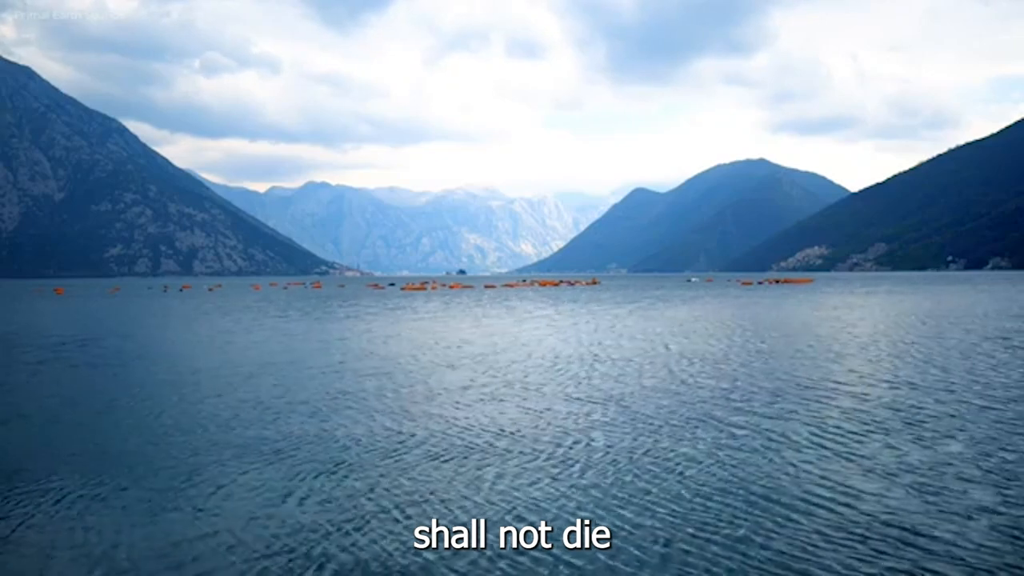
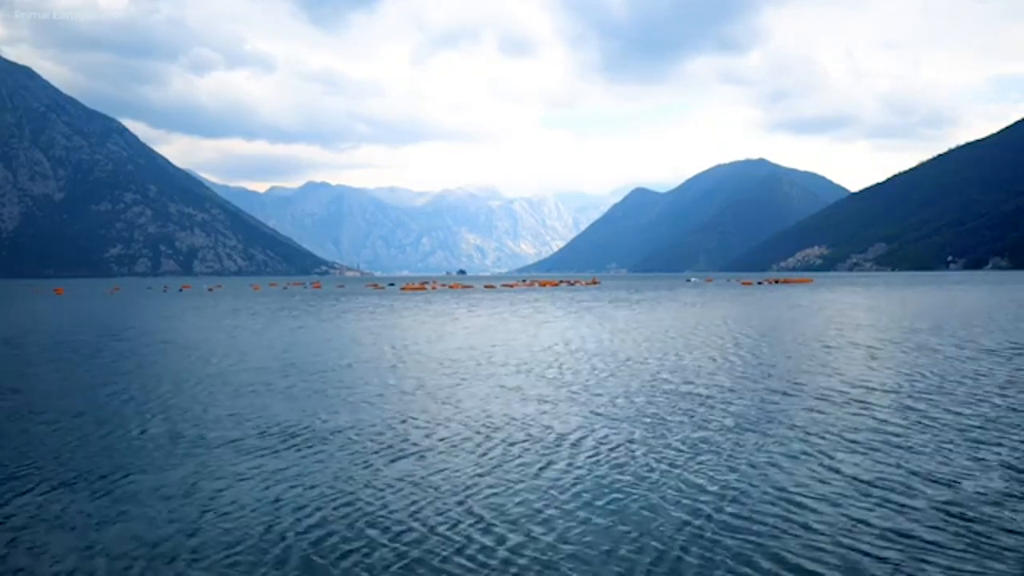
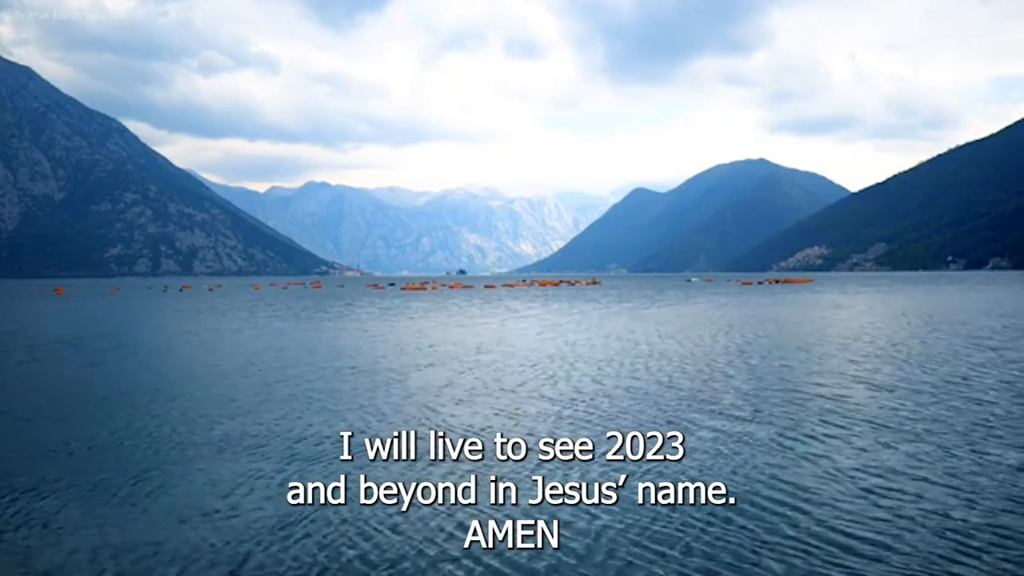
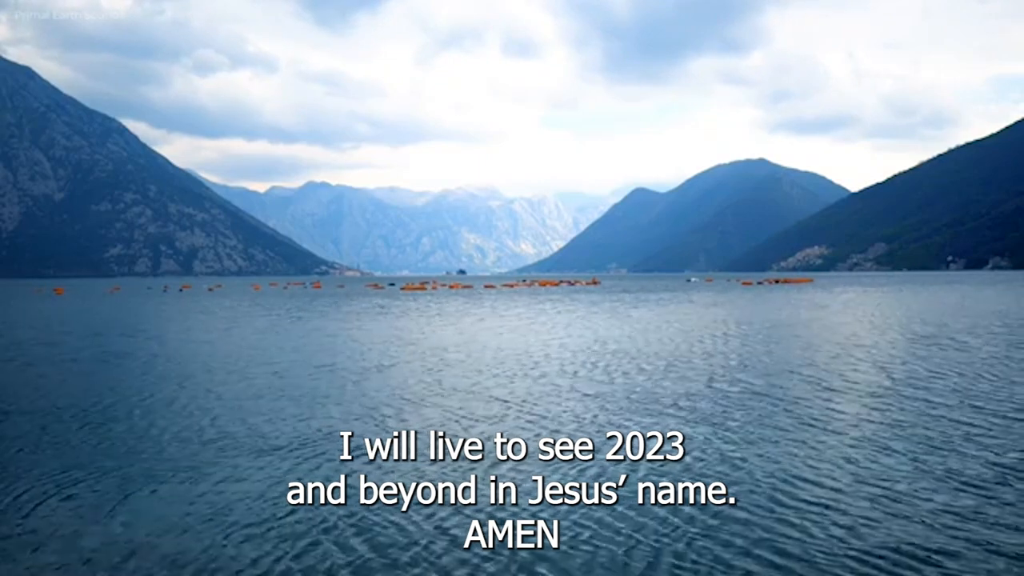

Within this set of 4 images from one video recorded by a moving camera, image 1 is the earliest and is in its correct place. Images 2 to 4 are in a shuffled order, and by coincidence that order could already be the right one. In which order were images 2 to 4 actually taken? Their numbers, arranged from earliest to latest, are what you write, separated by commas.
3, 4, 2
